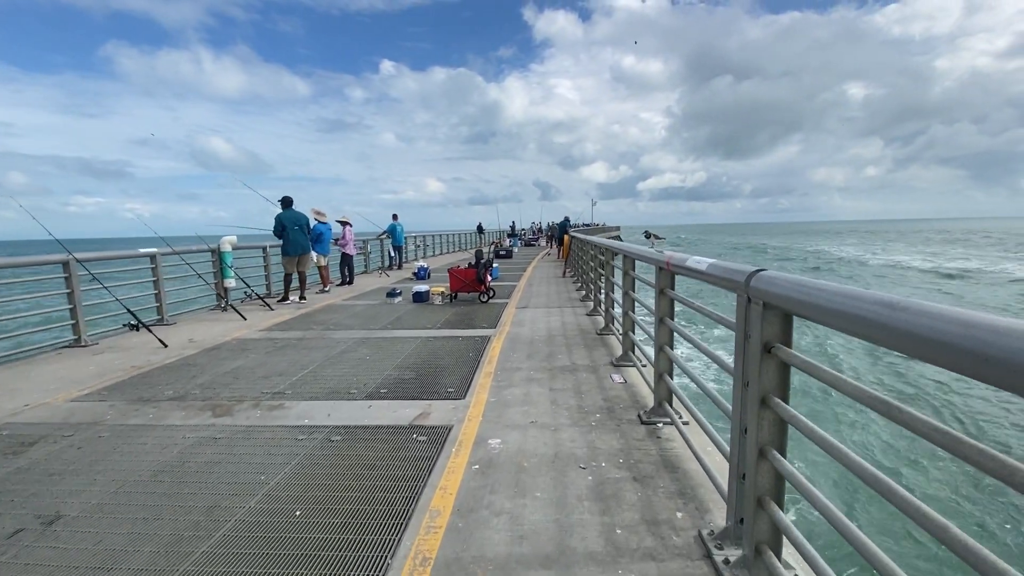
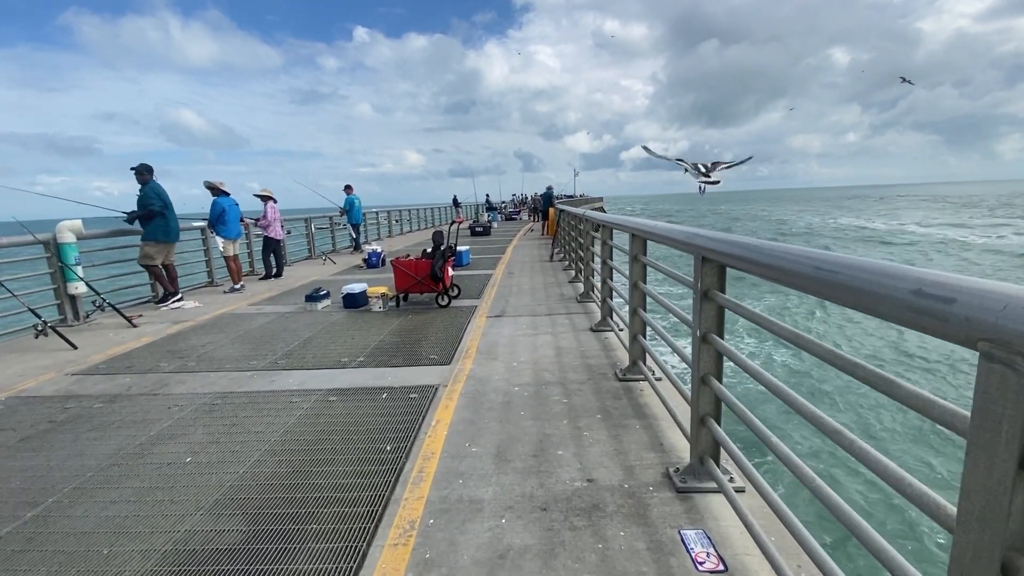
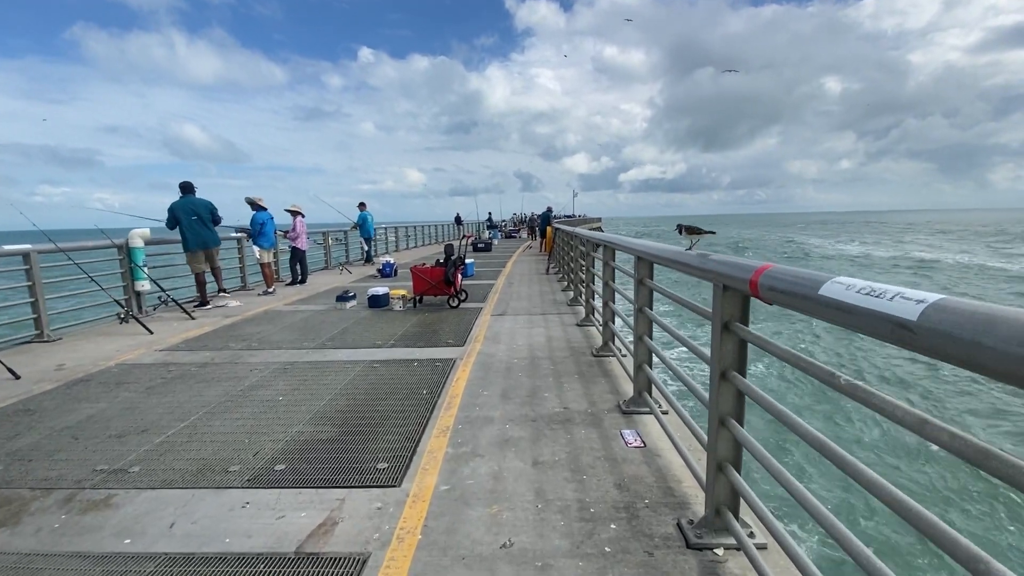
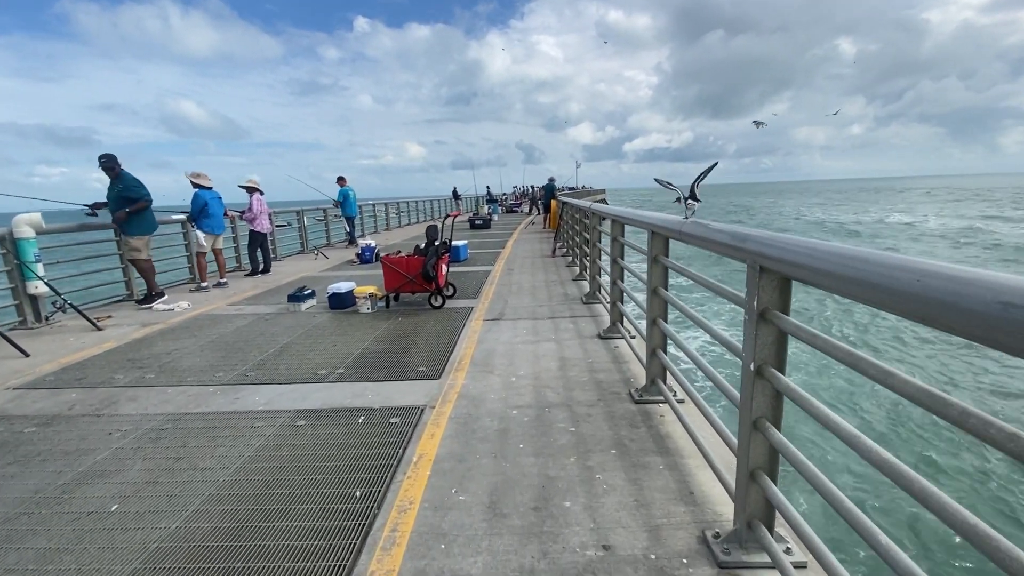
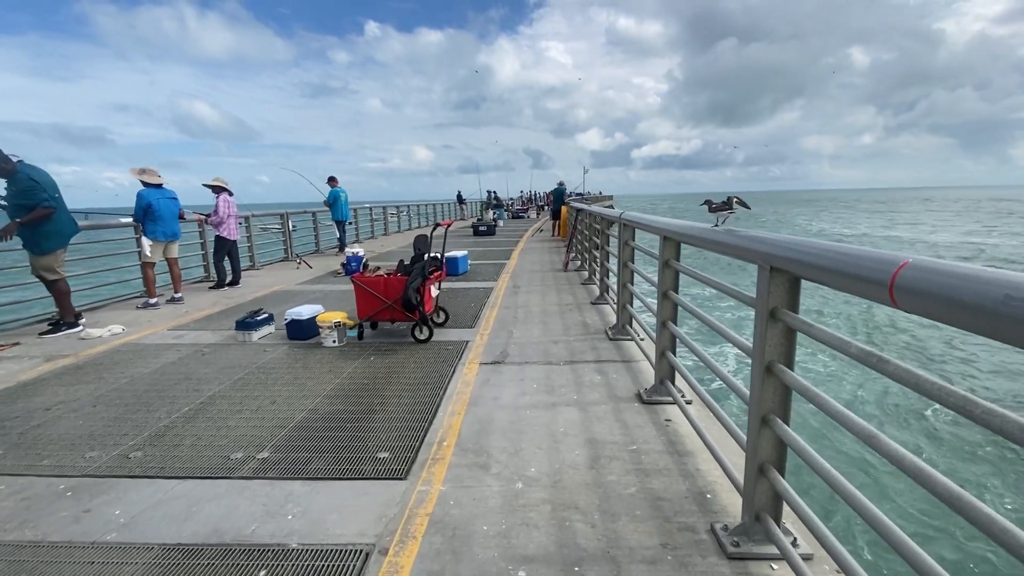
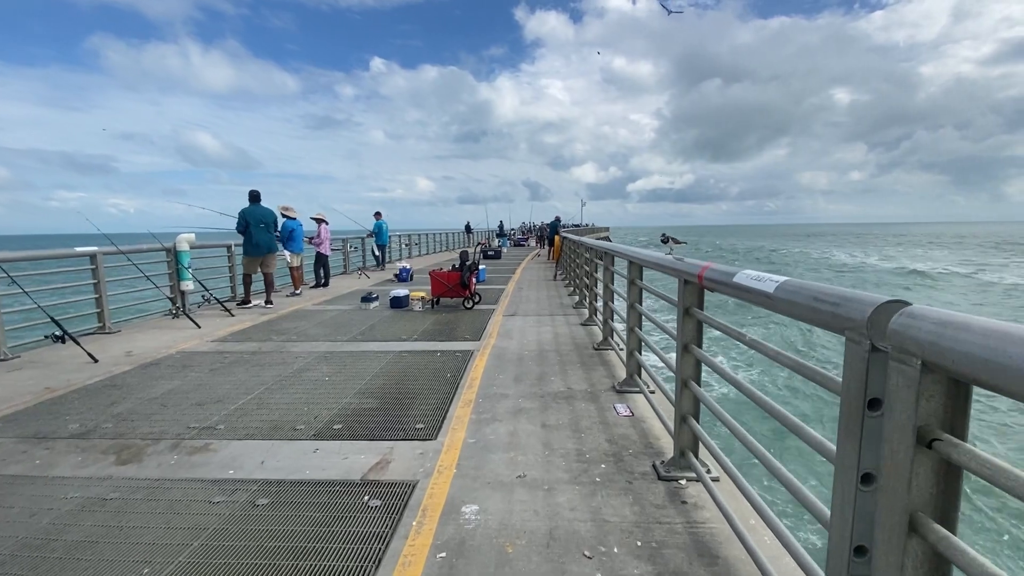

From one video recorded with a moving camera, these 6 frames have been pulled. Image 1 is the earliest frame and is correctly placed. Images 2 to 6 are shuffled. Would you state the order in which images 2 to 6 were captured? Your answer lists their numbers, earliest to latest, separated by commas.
6, 3, 2, 4, 5
